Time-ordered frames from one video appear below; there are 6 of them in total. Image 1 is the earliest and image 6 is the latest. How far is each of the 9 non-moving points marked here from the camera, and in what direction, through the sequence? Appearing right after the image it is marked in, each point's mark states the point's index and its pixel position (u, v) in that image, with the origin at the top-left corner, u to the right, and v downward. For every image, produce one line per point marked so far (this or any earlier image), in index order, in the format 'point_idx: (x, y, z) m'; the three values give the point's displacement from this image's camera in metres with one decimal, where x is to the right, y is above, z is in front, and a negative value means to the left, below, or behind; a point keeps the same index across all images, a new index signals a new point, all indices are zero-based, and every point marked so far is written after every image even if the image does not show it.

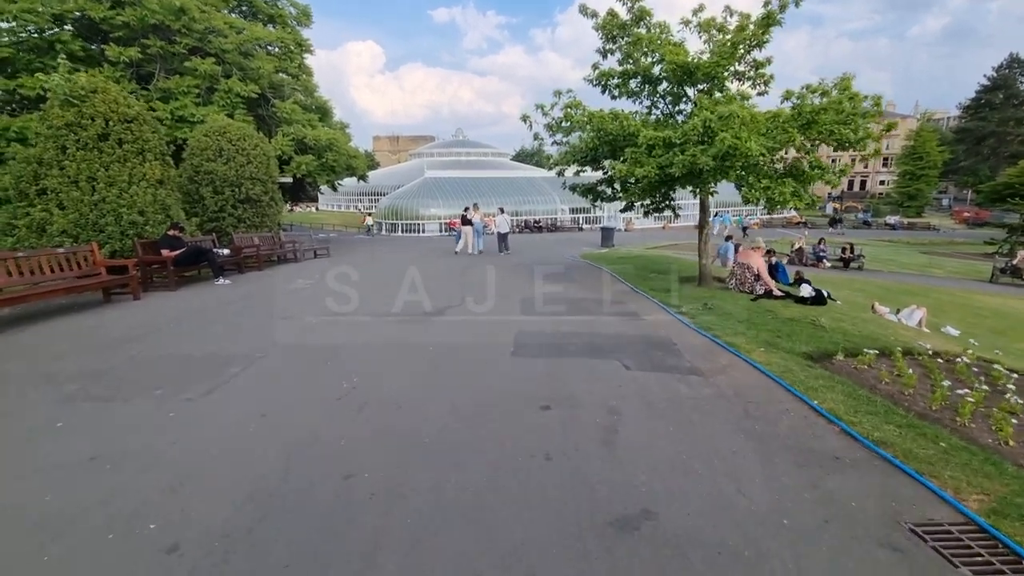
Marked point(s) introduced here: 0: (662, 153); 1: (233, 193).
0: (+3.2, +2.9, +10.5) m
1: (-9.8, +3.4, +17.3) m
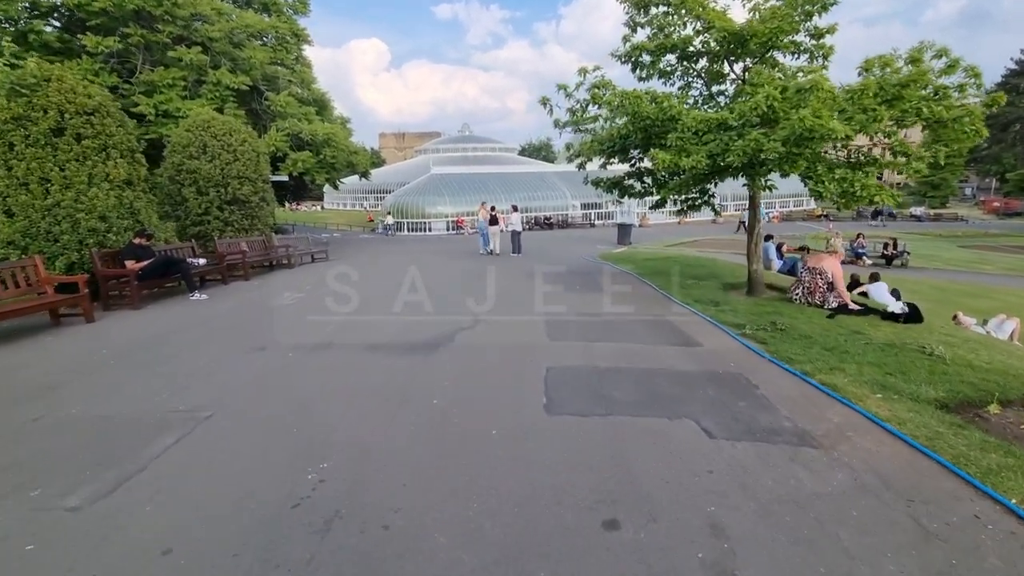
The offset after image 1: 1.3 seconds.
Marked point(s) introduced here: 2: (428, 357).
0: (+3.6, +2.7, +8.7) m
1: (-9.4, +3.0, +15.7) m
2: (-1.1, -0.9, +6.6) m
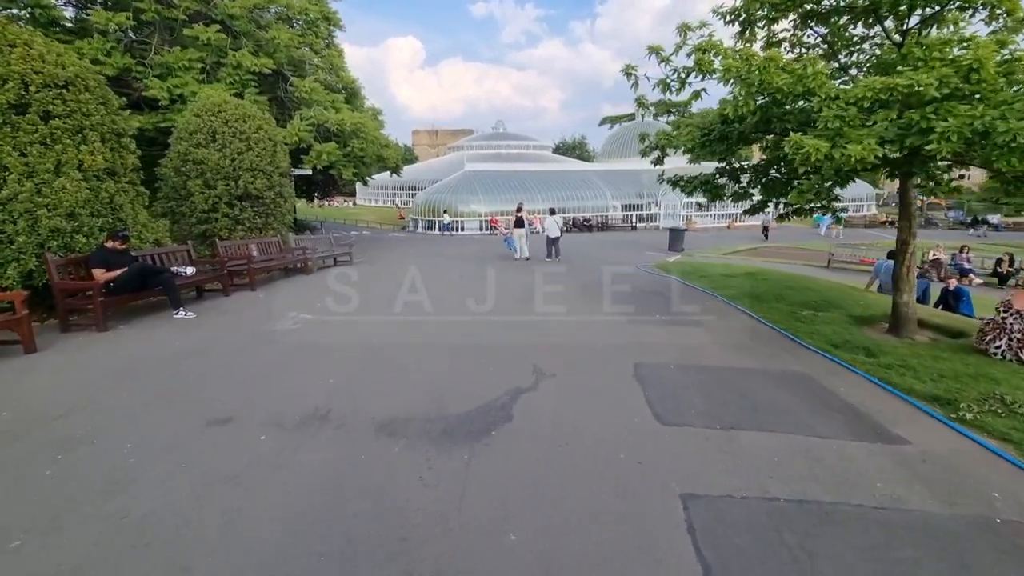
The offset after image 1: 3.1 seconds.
0: (+4.6, +2.1, +6.0) m
1: (-7.9, +2.8, +13.7) m
2: (-0.3, -1.4, +4.2) m
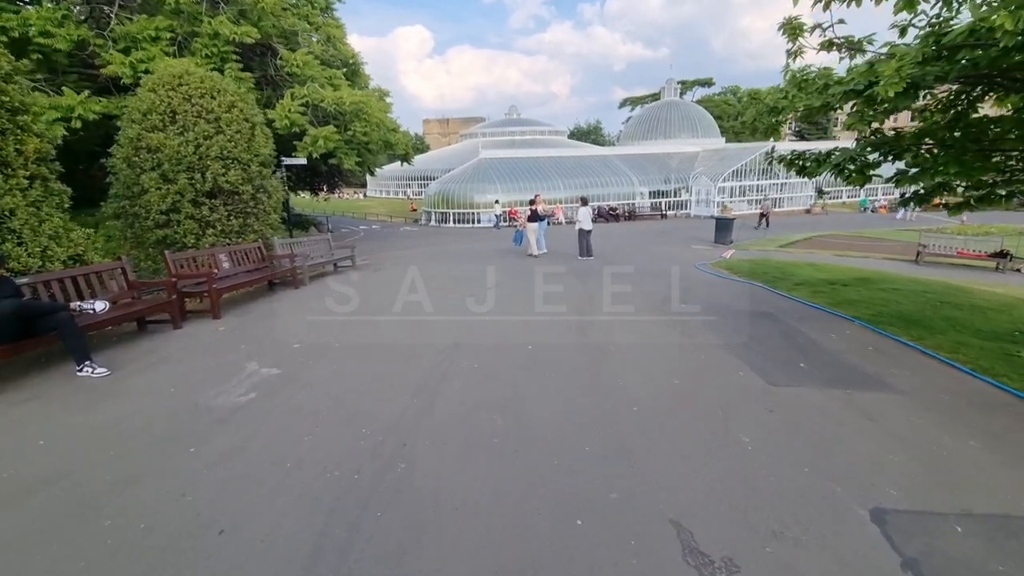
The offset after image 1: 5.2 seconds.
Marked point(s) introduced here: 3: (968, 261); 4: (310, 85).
0: (+5.3, +1.7, +2.8) m
1: (-7.1, +2.4, +10.9) m
2: (+0.4, -1.9, +1.2) m
3: (+16.9, +1.0, +18.2) m
4: (-7.0, +7.0, +16.9) m
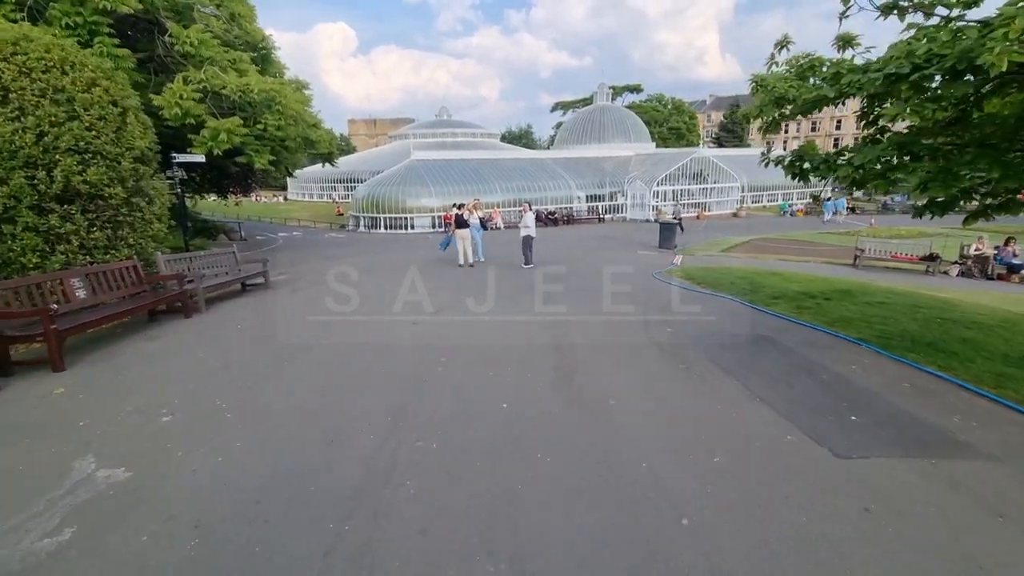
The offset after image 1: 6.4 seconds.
0: (+5.3, +1.4, +1.9) m
1: (-8.0, +1.8, +8.2) m
2: (+0.8, -2.2, -0.4) m
3: (+14.8, +0.9, +18.7) m
4: (-8.8, +6.4, +14.2) m
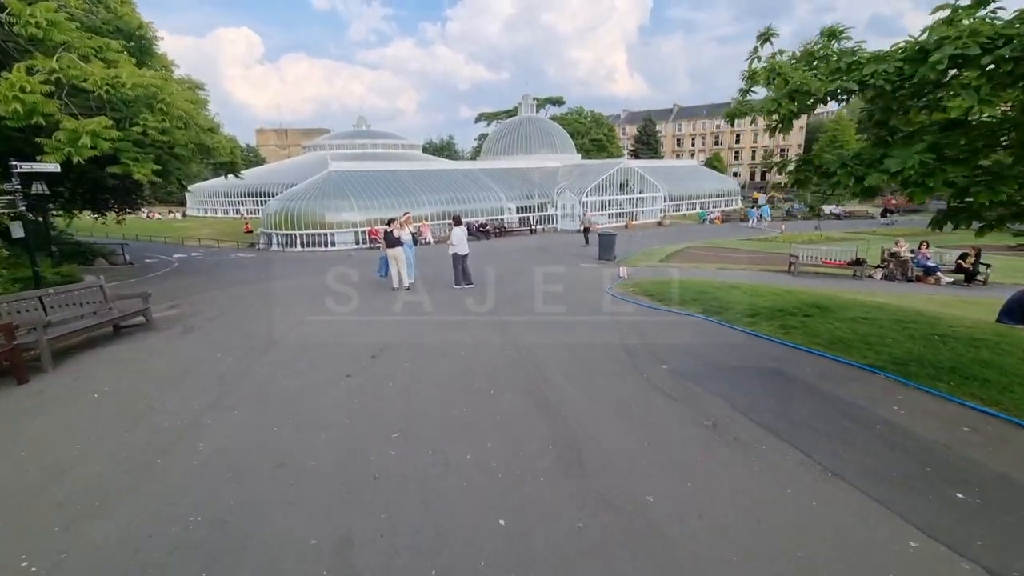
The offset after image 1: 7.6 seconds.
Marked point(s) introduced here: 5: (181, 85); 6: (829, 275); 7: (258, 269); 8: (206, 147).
0: (+5.6, +1.3, +1.3) m
1: (-8.5, +1.0, +5.5) m
2: (+1.6, -2.5, -1.8) m
3: (+12.5, +0.7, +19.3) m
4: (-10.4, +5.4, +11.4) m
5: (-10.3, +6.4, +15.4) m
6: (+11.9, +0.5, +18.3) m
7: (-9.9, +0.7, +19.1) m
8: (-9.9, +4.5, +15.9) m
